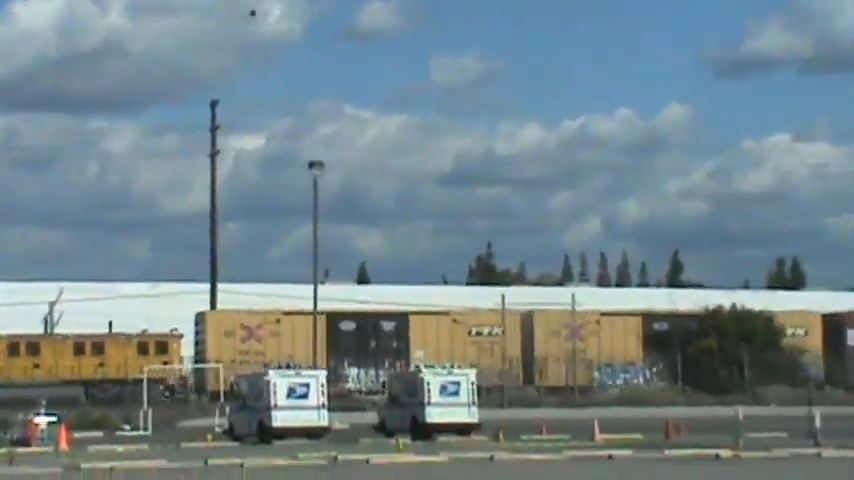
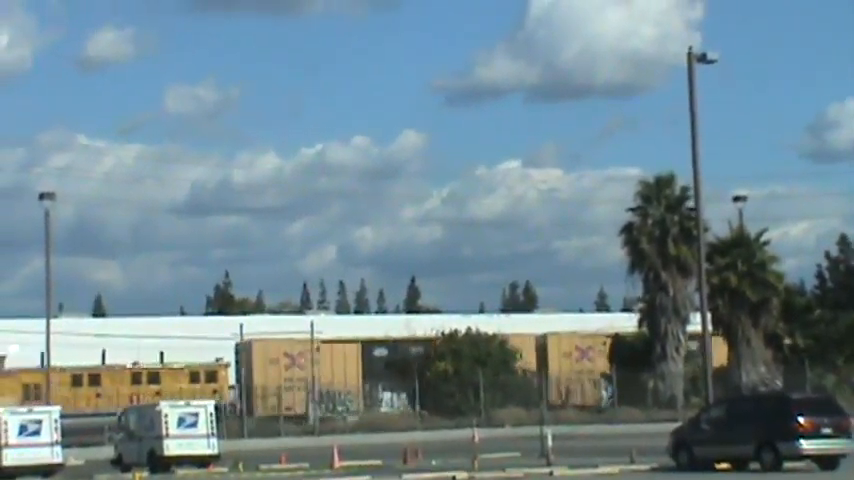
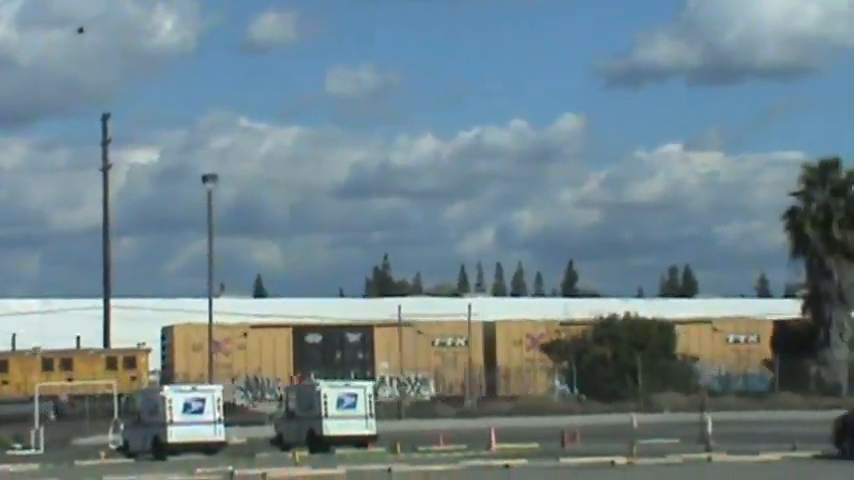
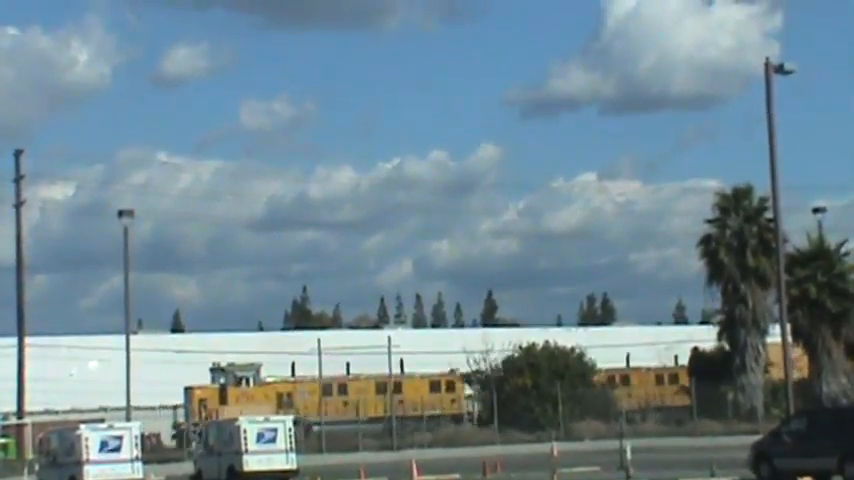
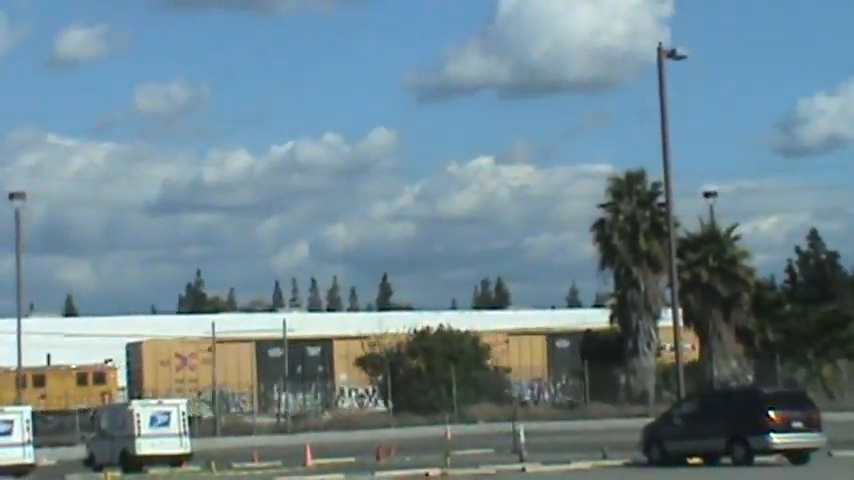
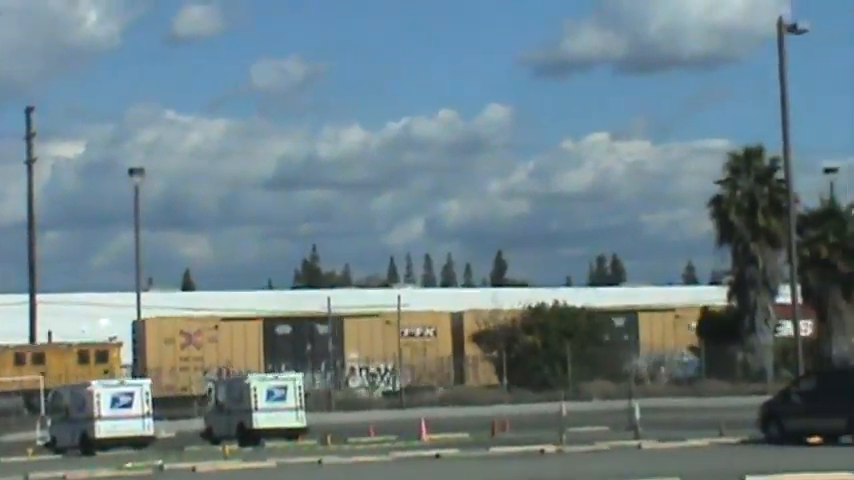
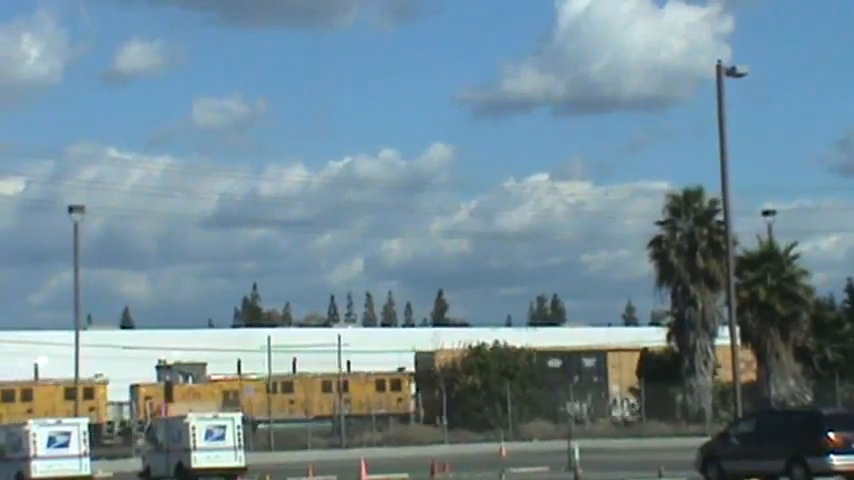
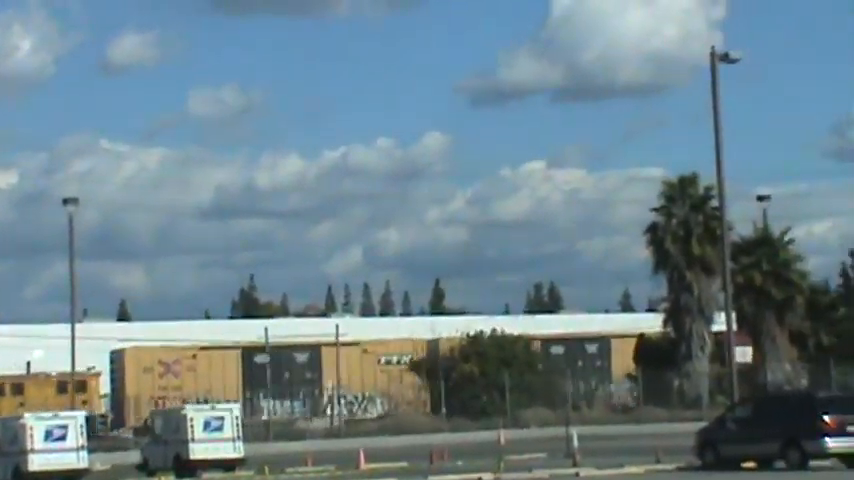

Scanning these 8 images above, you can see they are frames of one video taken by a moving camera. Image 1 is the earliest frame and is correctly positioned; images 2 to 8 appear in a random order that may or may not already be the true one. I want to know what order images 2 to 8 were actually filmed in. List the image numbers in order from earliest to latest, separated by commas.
3, 6, 8, 5, 2, 7, 4
